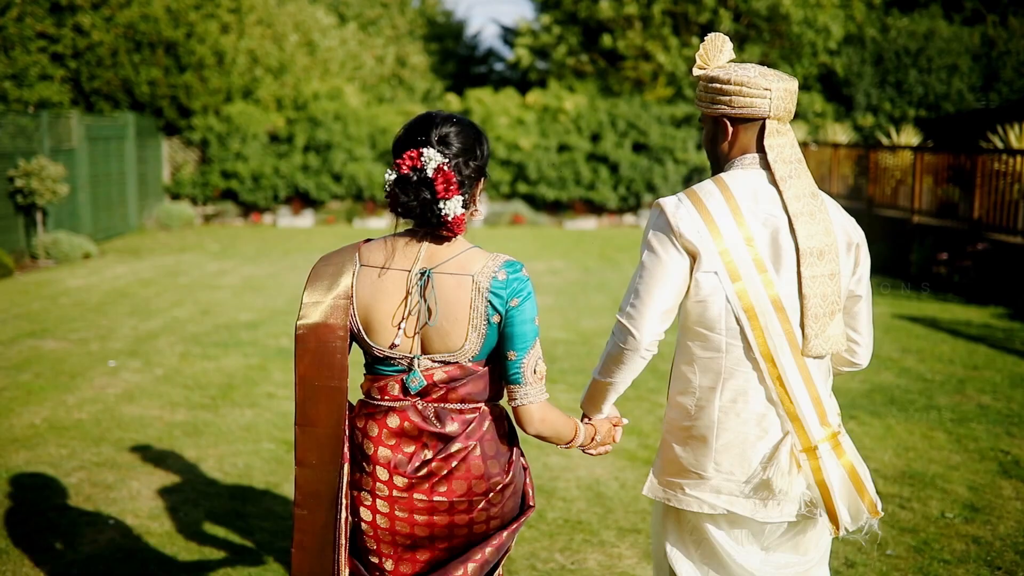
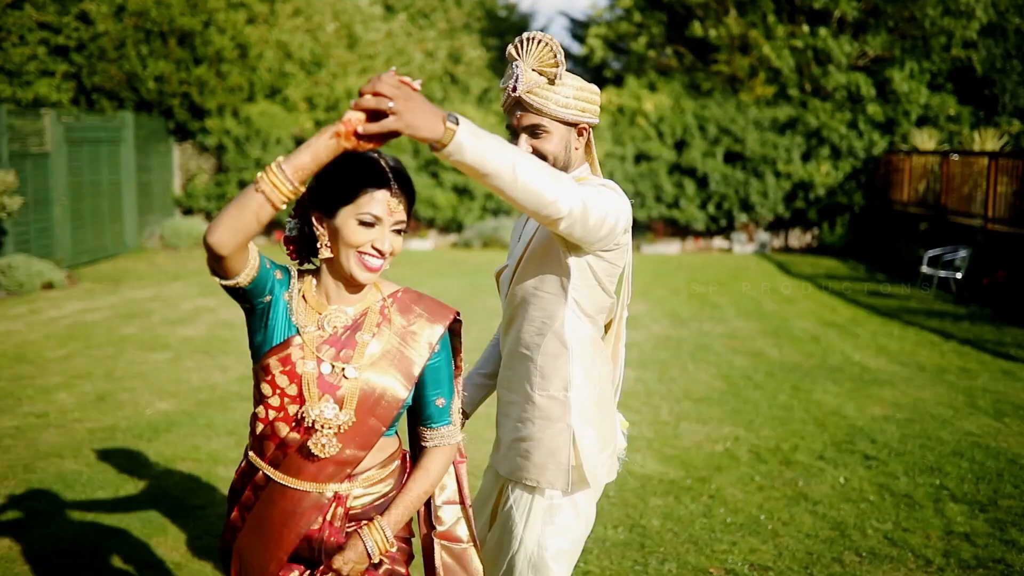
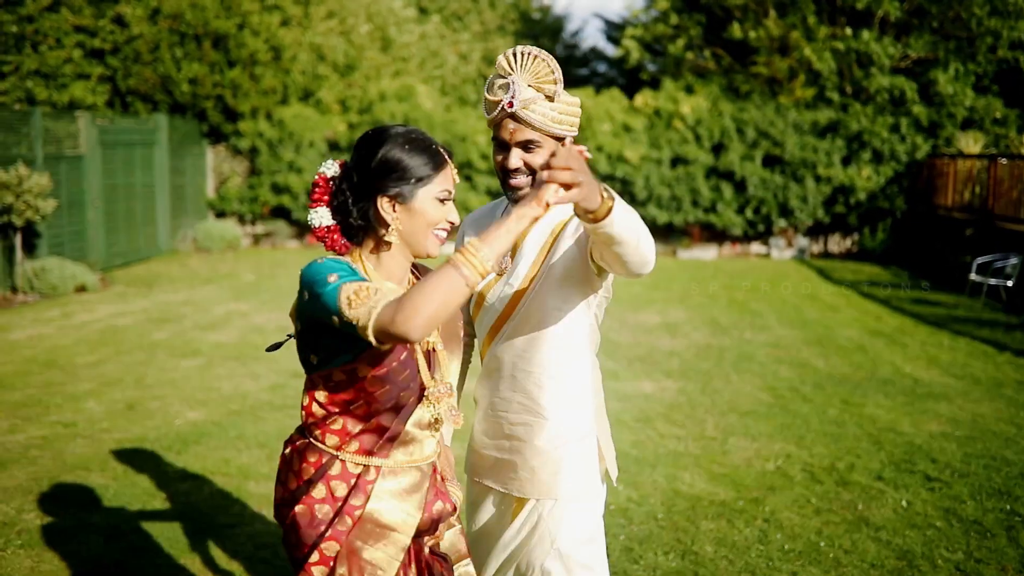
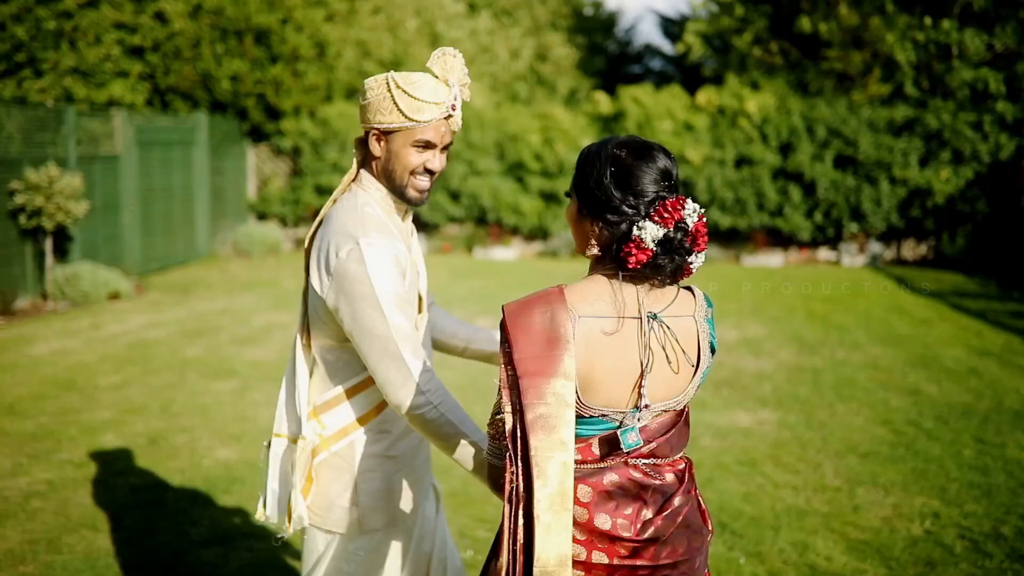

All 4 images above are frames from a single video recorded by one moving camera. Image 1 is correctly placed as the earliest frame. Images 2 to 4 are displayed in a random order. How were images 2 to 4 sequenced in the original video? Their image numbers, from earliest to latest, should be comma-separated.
2, 3, 4
